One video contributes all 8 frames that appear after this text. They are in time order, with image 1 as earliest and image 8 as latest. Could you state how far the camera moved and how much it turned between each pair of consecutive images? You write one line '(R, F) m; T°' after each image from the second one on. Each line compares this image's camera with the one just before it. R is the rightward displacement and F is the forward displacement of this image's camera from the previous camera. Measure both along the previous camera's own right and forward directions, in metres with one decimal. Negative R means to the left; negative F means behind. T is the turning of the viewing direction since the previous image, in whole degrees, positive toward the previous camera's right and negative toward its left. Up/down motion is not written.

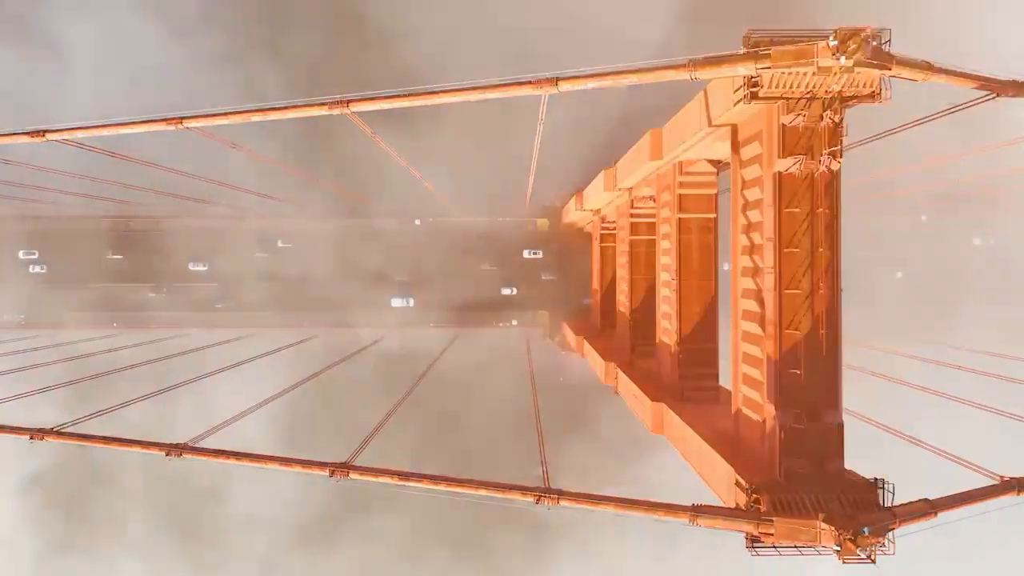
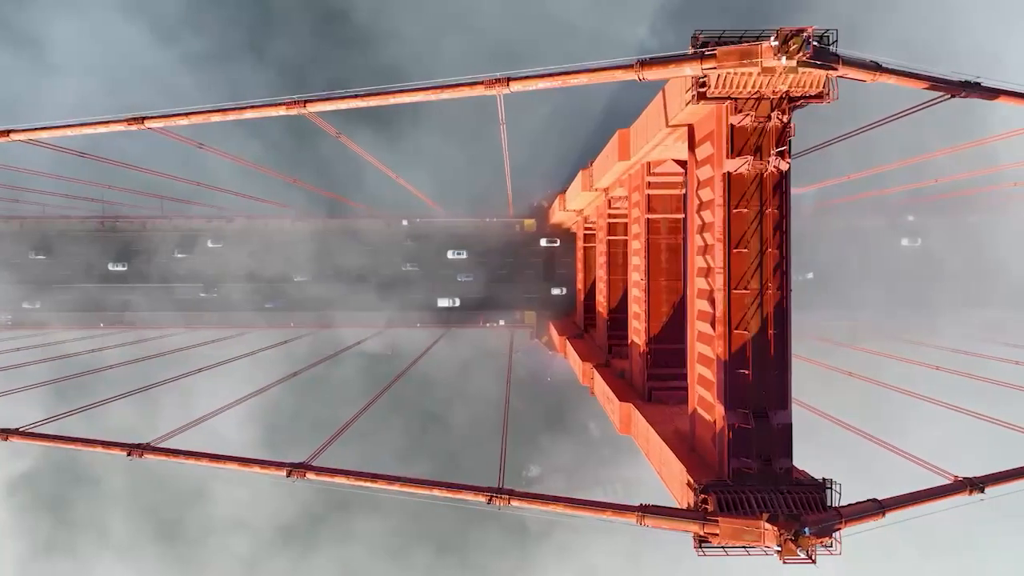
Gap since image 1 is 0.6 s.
(+0.6, 0.0) m; 0°
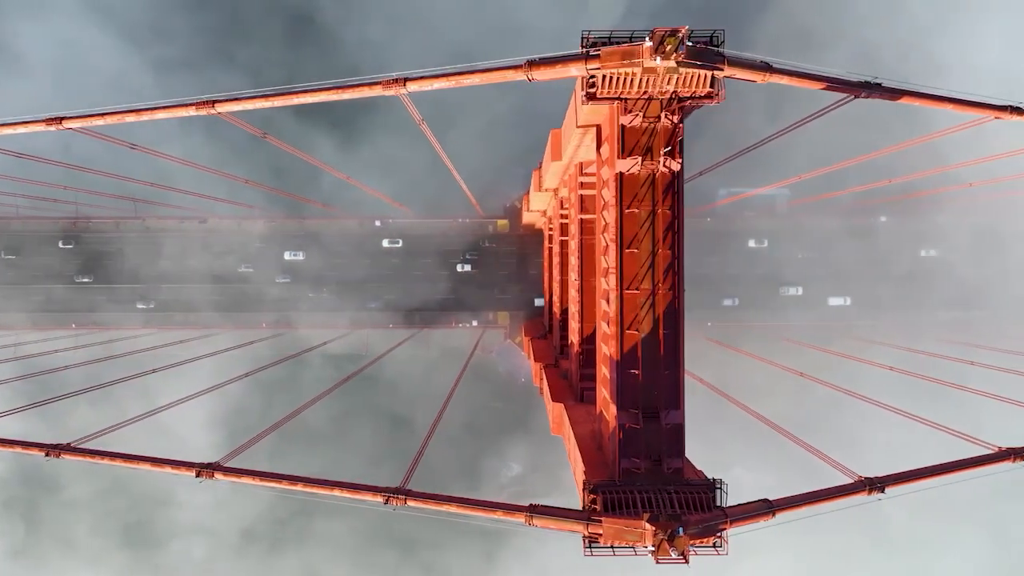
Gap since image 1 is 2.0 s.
(+1.3, 0.0) m; 0°
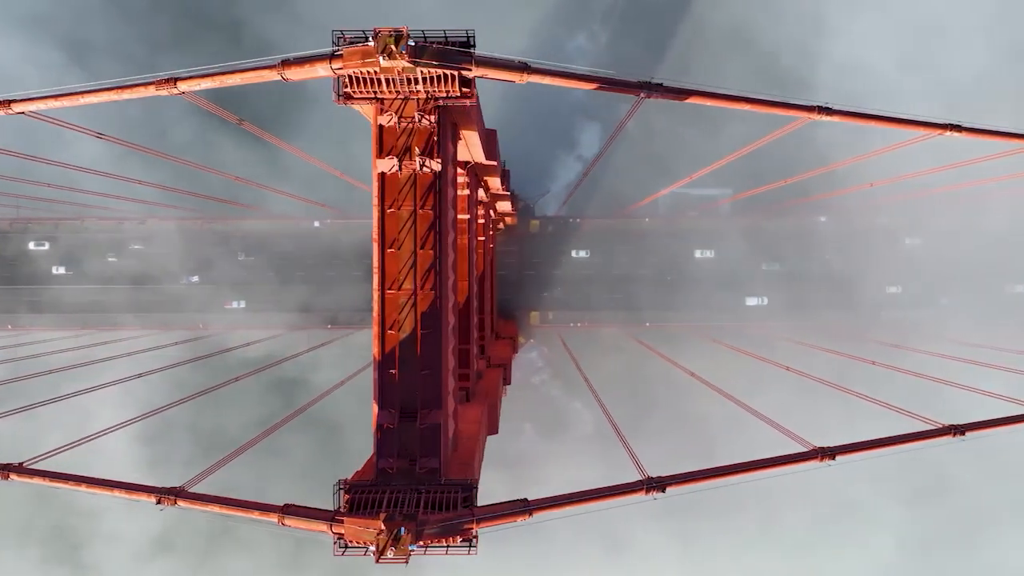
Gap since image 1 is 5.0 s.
(+2.8, 0.0) m; 0°
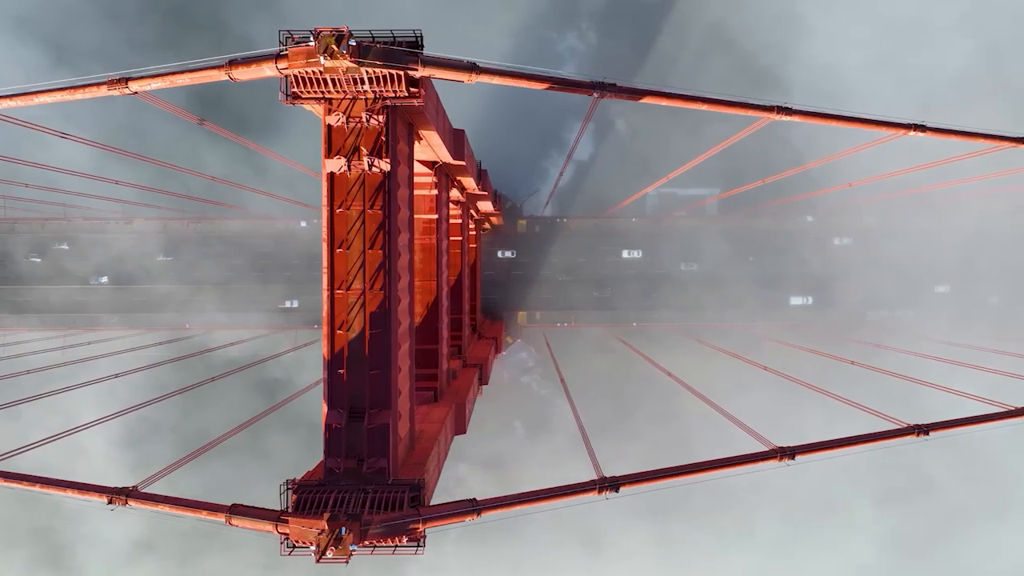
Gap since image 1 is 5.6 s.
(+0.6, 0.0) m; 0°
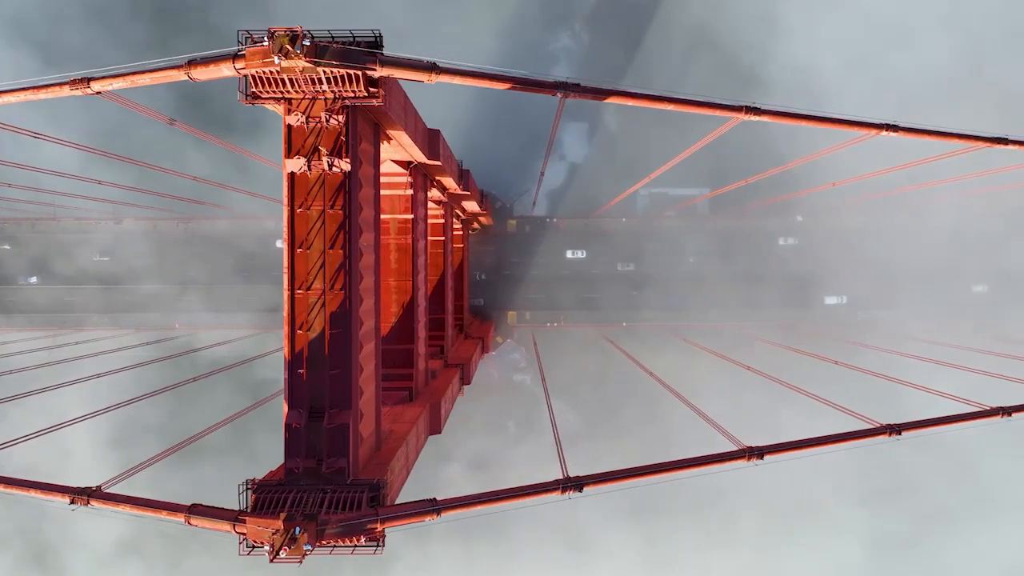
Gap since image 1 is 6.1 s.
(+0.5, 0.0) m; 0°
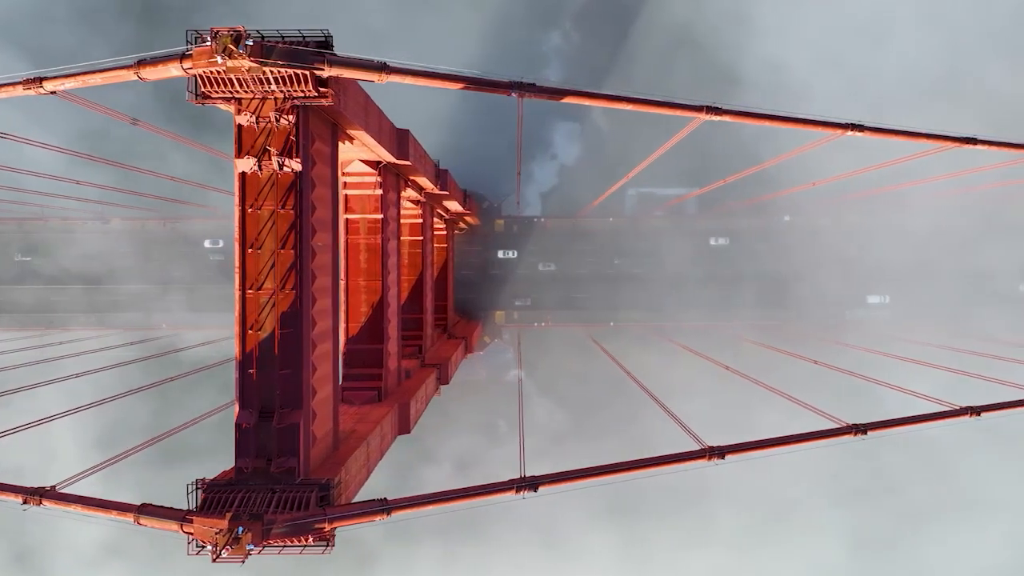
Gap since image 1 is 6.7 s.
(+0.6, 0.0) m; 0°
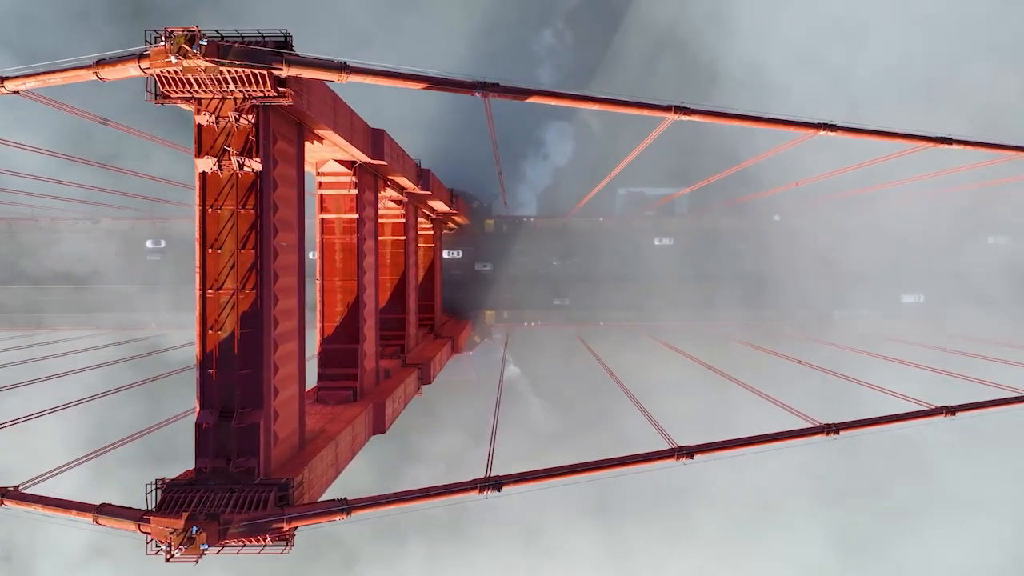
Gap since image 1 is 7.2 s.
(+0.5, 0.0) m; 0°
